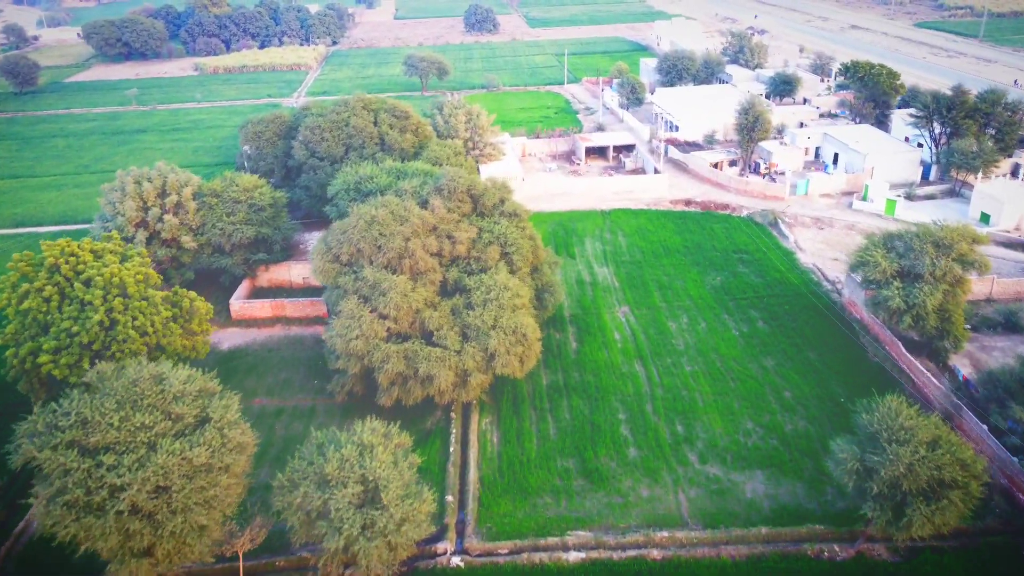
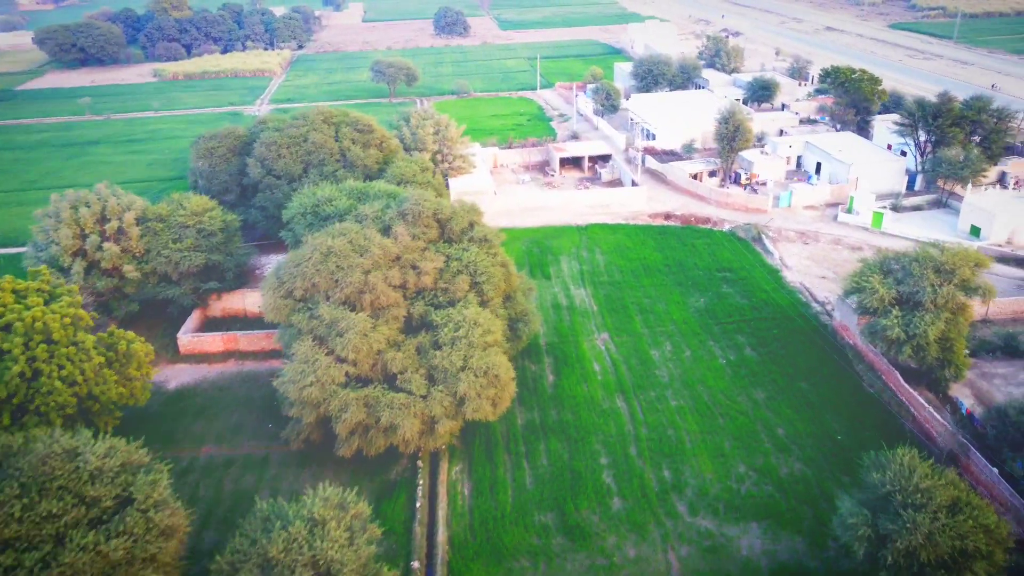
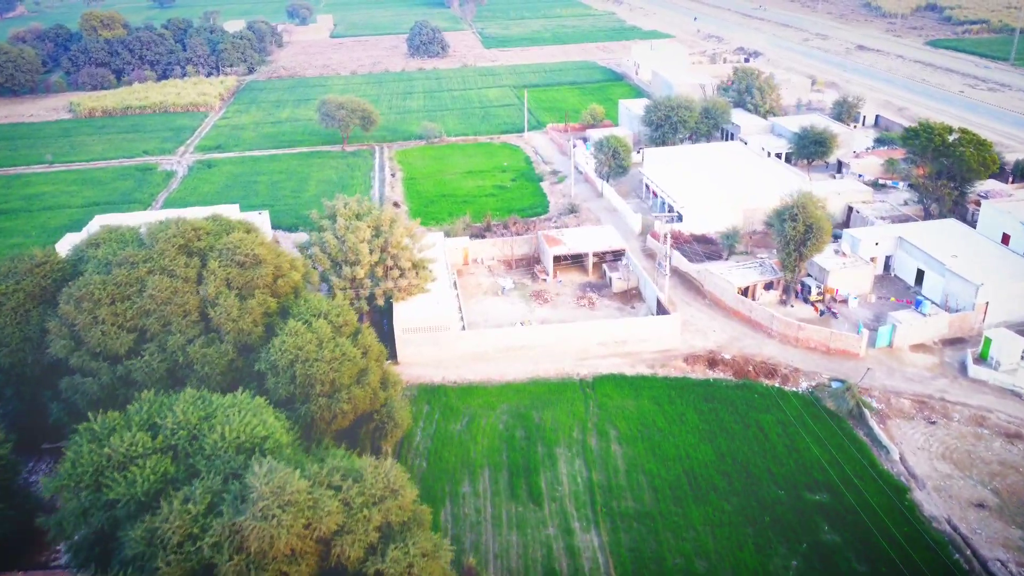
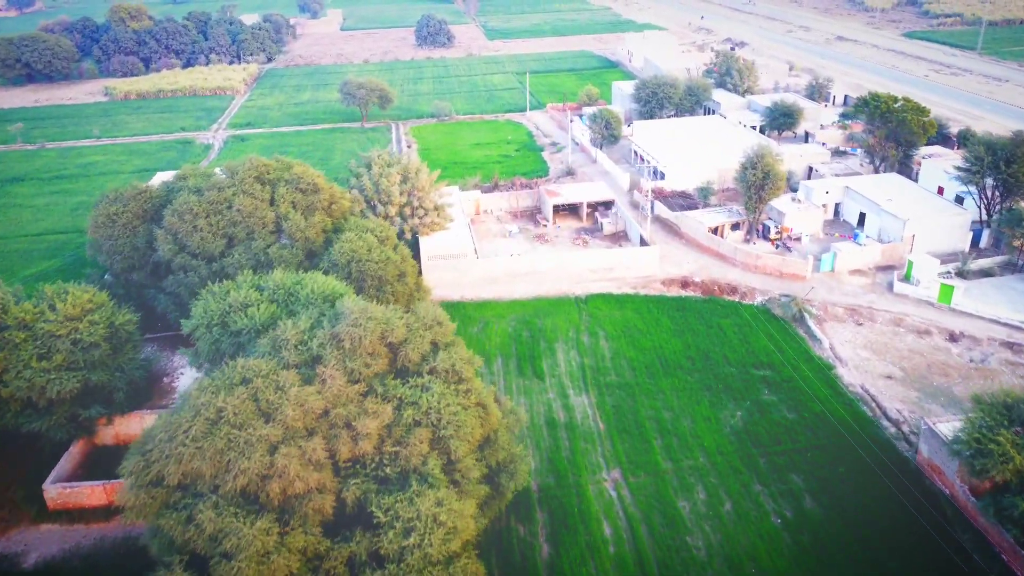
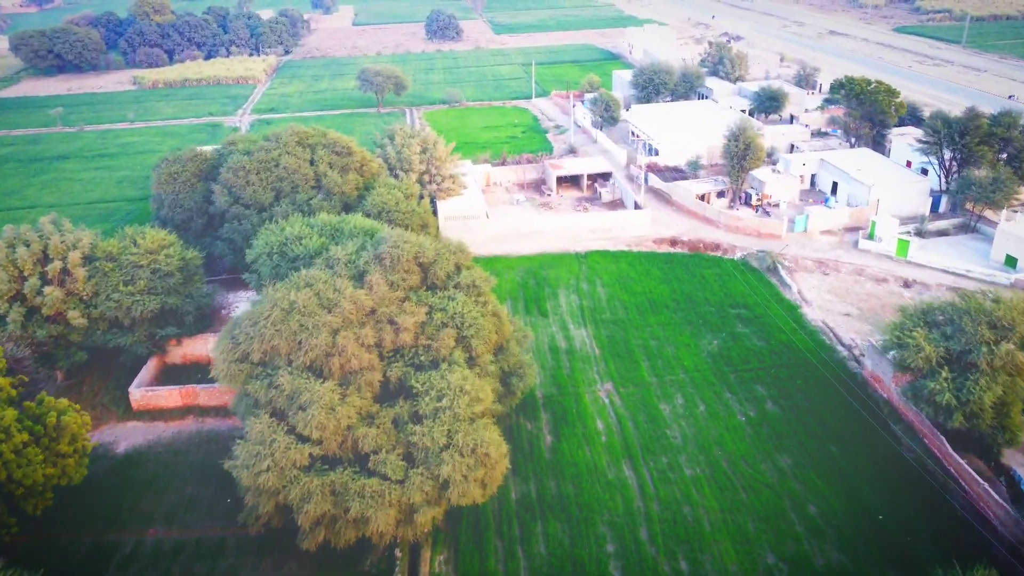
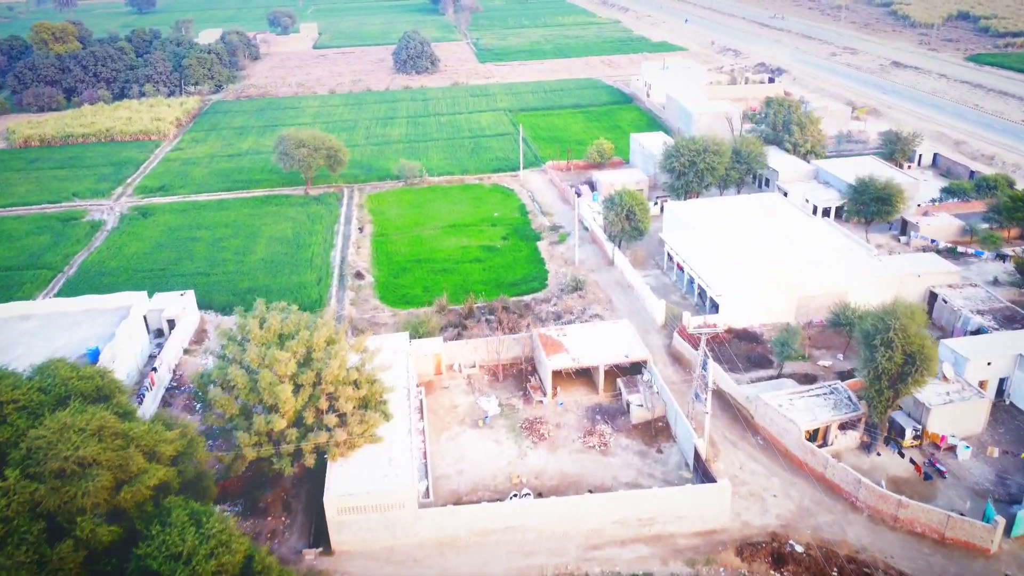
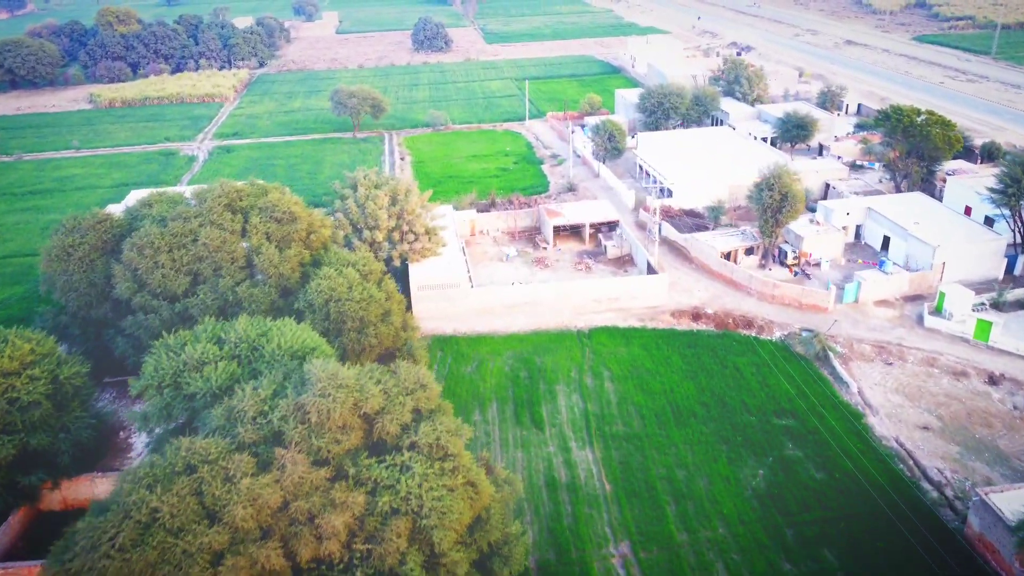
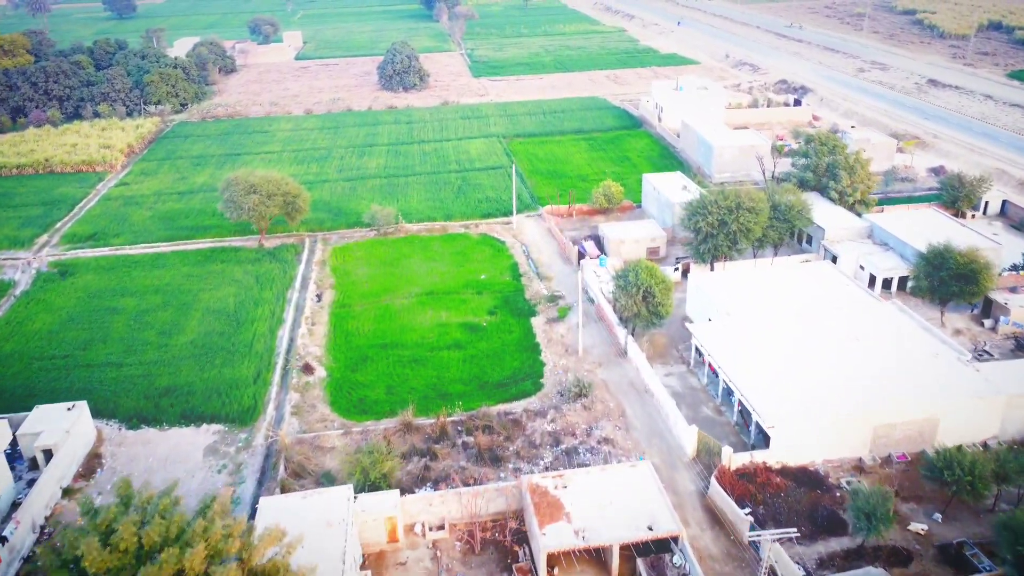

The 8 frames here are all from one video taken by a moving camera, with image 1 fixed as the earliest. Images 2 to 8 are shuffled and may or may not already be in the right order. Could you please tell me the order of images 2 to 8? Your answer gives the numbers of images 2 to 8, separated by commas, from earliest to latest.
2, 5, 4, 7, 3, 6, 8
